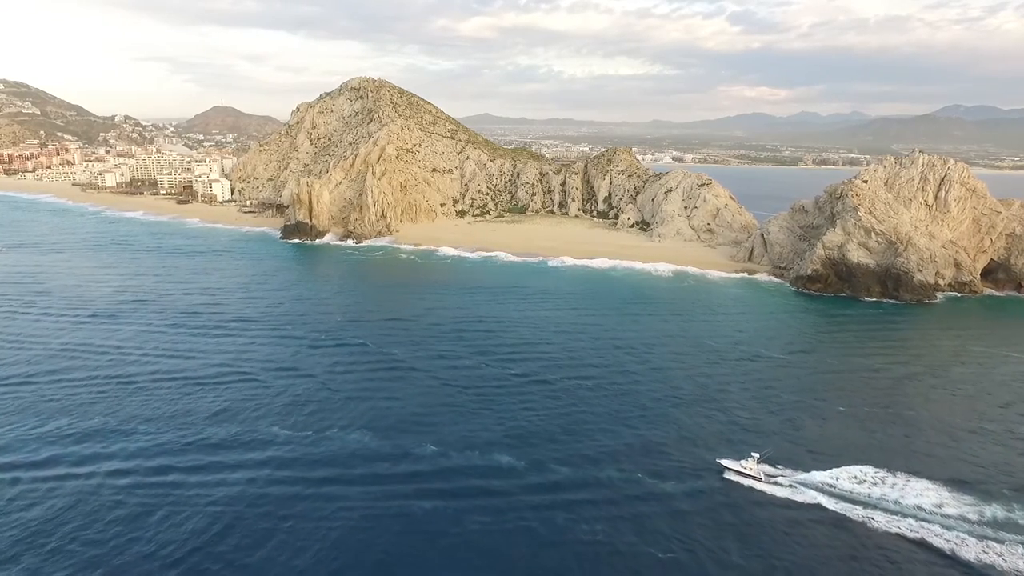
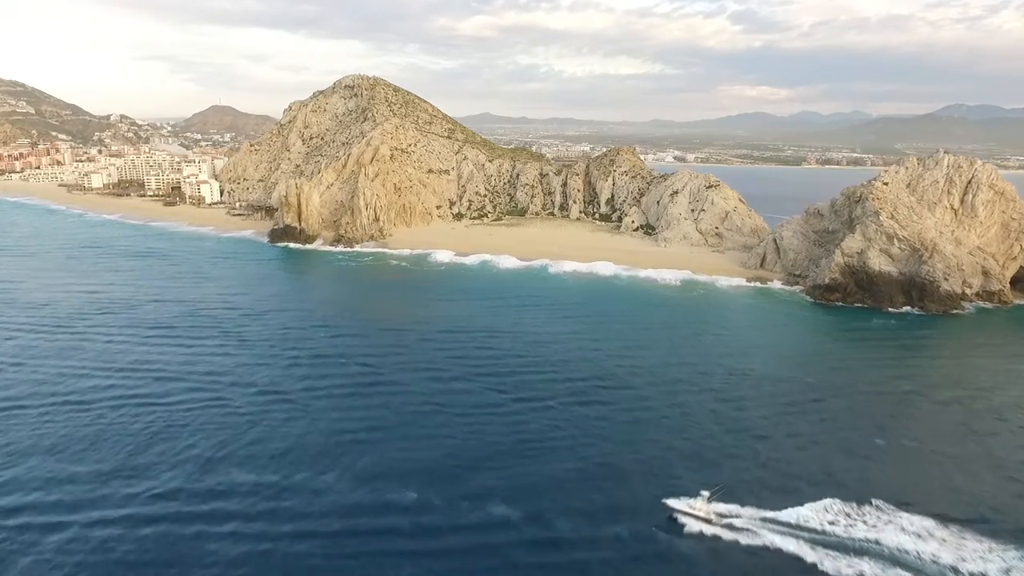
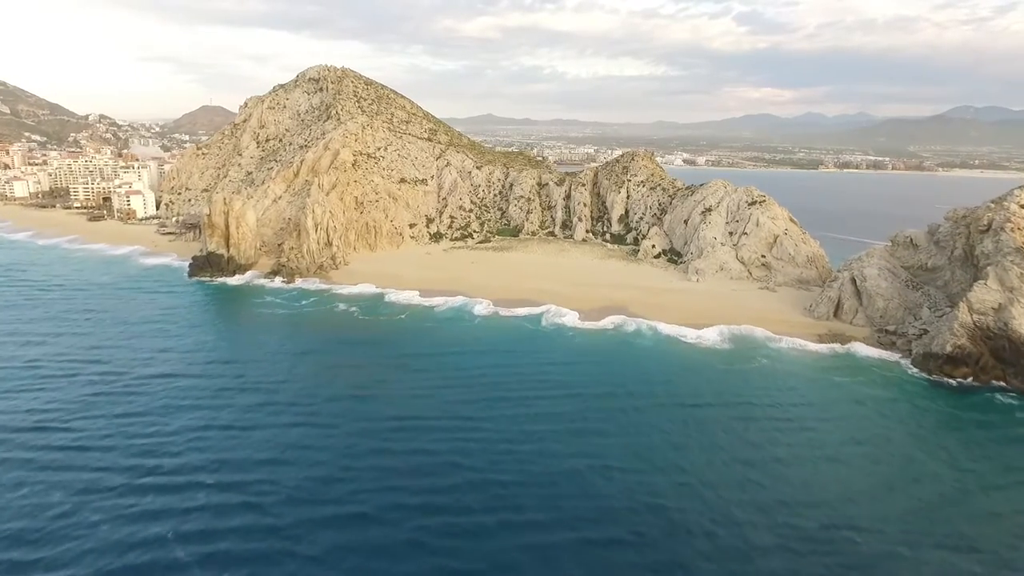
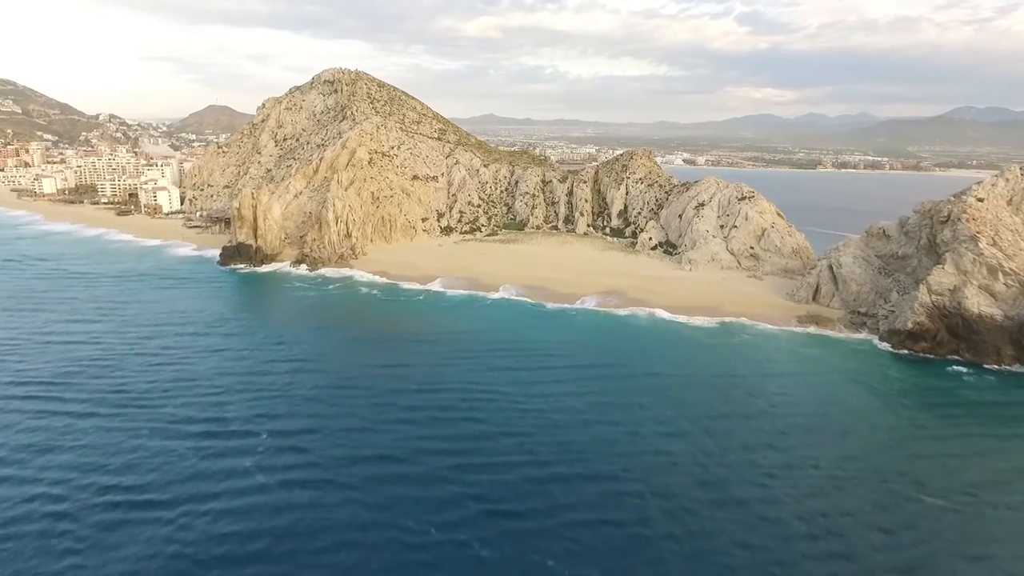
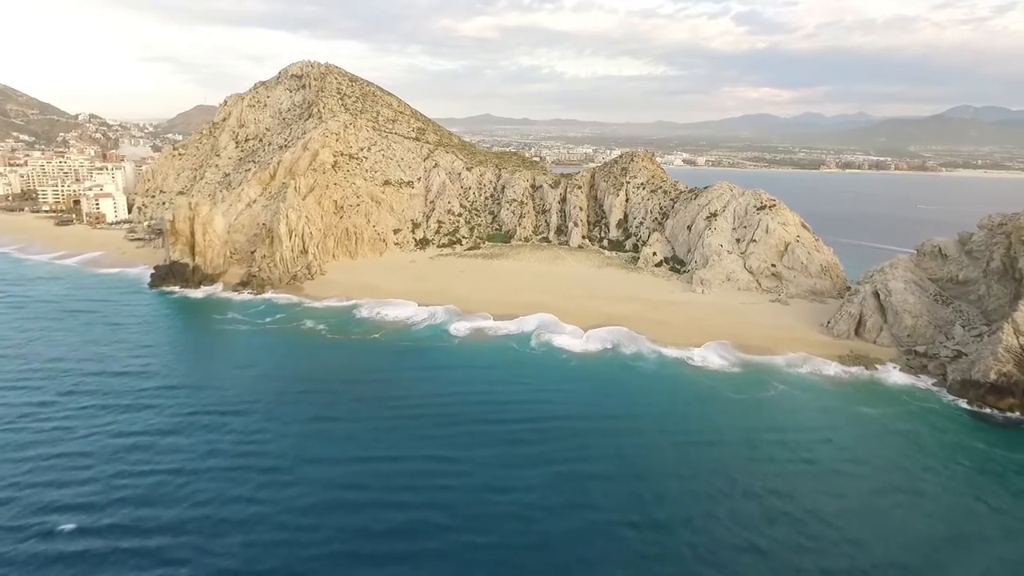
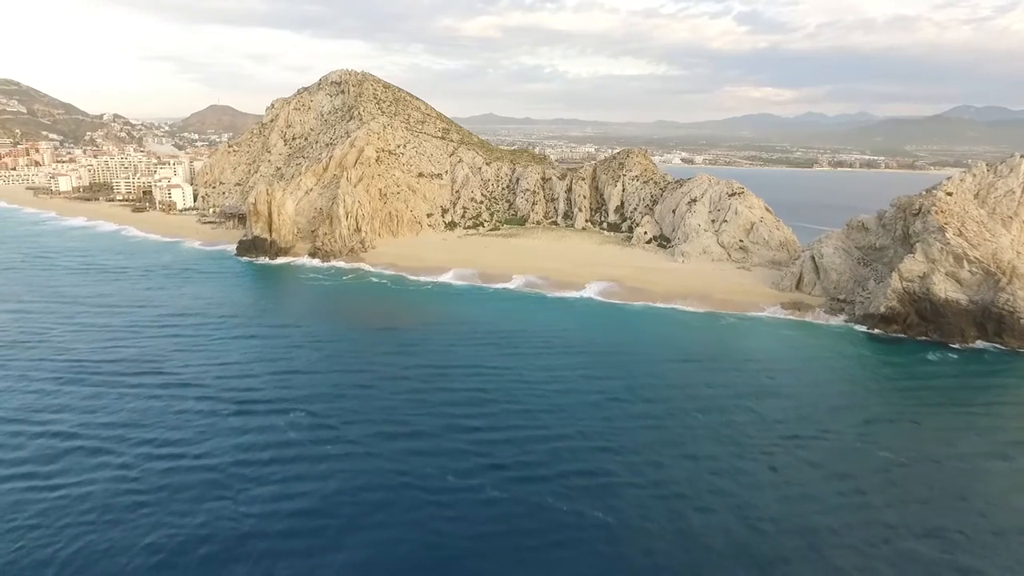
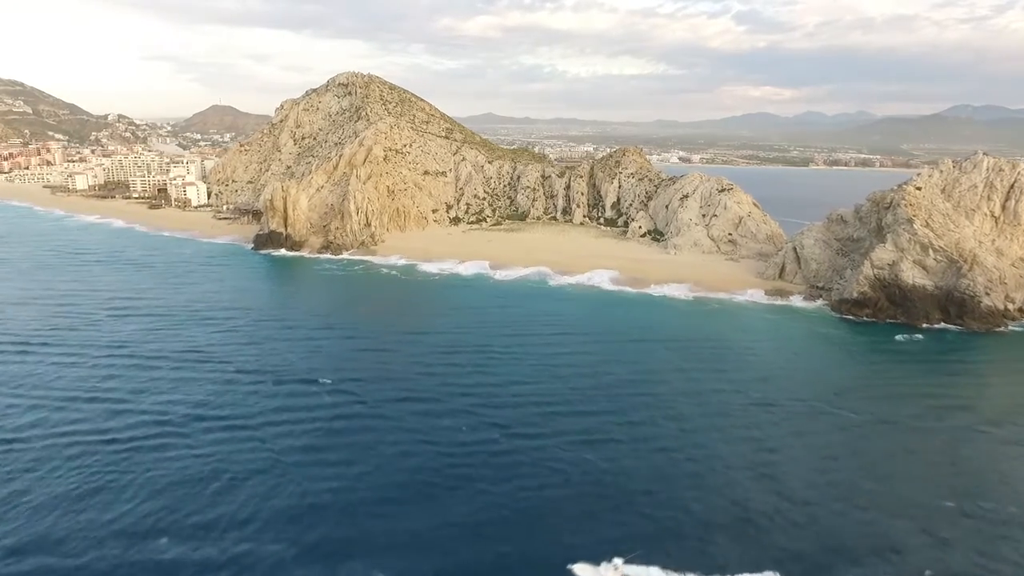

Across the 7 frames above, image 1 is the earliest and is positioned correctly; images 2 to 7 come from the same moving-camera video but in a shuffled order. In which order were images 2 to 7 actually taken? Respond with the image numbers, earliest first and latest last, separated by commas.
2, 7, 6, 4, 3, 5
